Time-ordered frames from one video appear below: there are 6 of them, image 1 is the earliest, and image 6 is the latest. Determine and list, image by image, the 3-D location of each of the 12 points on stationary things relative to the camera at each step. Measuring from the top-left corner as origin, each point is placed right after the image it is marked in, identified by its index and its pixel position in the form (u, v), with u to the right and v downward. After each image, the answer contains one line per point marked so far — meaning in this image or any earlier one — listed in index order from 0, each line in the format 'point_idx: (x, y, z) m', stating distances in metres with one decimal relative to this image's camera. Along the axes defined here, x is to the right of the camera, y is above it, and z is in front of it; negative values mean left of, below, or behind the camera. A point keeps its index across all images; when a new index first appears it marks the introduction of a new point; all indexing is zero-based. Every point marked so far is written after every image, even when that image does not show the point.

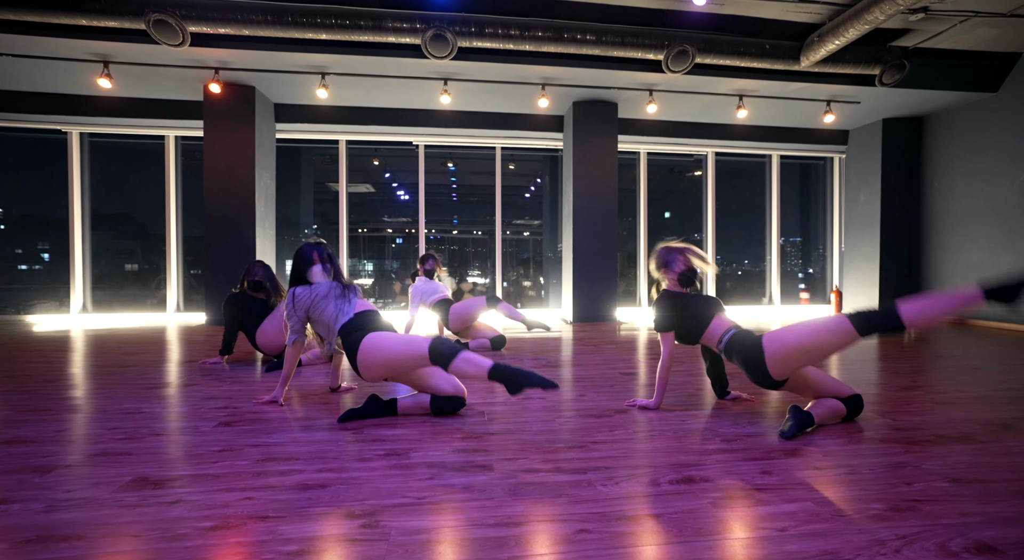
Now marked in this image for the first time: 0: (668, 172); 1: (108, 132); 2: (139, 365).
0: (+2.3, +1.6, +8.0) m
1: (-5.0, +1.8, +6.8) m
2: (-3.0, -0.7, +4.5) m
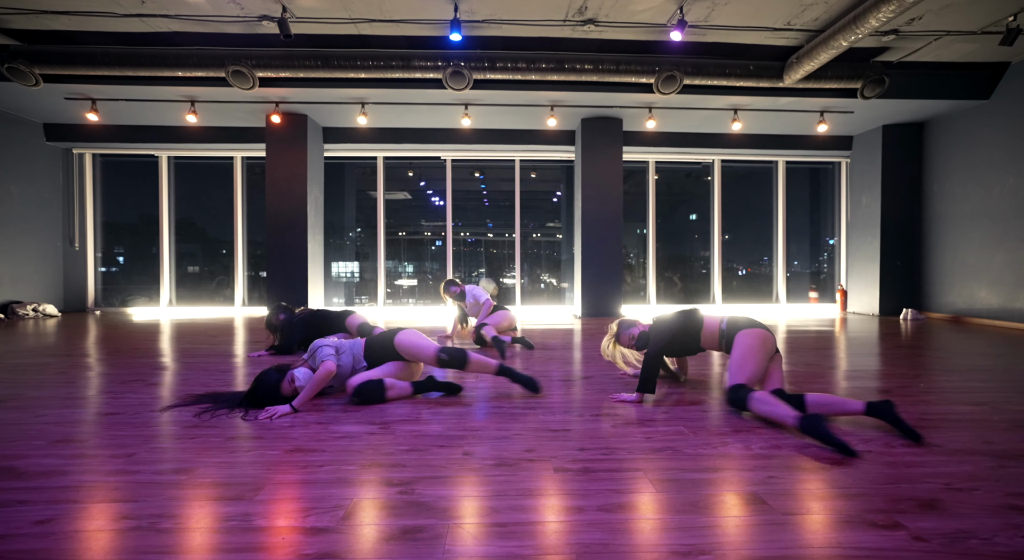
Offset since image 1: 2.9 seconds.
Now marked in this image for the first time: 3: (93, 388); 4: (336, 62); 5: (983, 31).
0: (+2.7, +1.6, +8.6) m
1: (-4.7, +1.8, +8.0) m
2: (-2.9, -0.7, +5.6) m
3: (-2.9, -0.7, +3.8) m
4: (-1.7, +2.1, +5.4) m
5: (+4.5, +2.4, +5.4) m
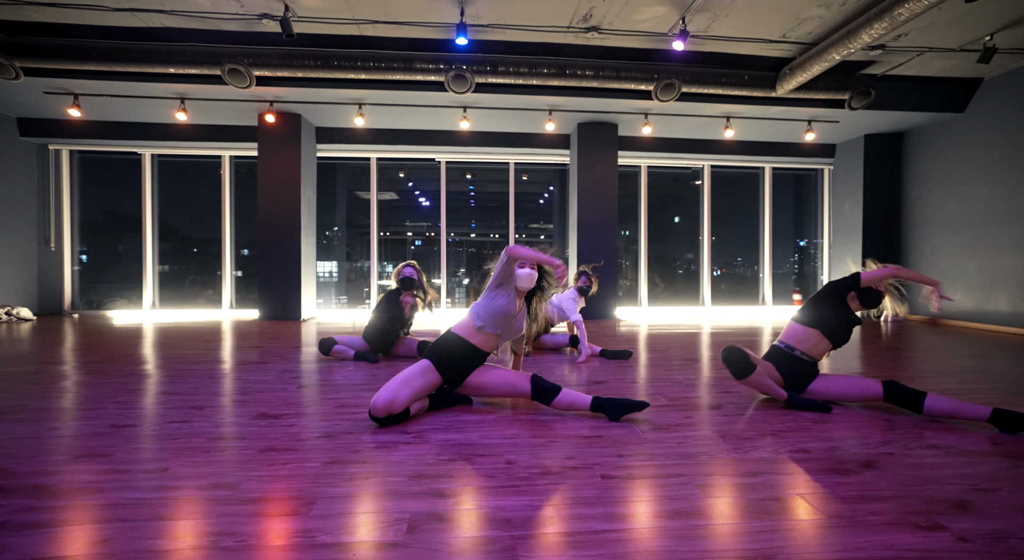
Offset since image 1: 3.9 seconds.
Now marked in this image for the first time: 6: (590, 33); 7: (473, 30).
0: (+2.5, +1.6, +8.8) m
1: (-4.8, +1.8, +7.8) m
2: (-2.9, -0.7, +5.4) m
3: (-2.7, -0.8, +3.7) m
4: (-1.7, +2.1, +5.3) m
5: (+4.6, +2.4, +5.7) m
6: (+0.7, +2.4, +5.3) m
7: (-0.4, +2.4, +5.3) m
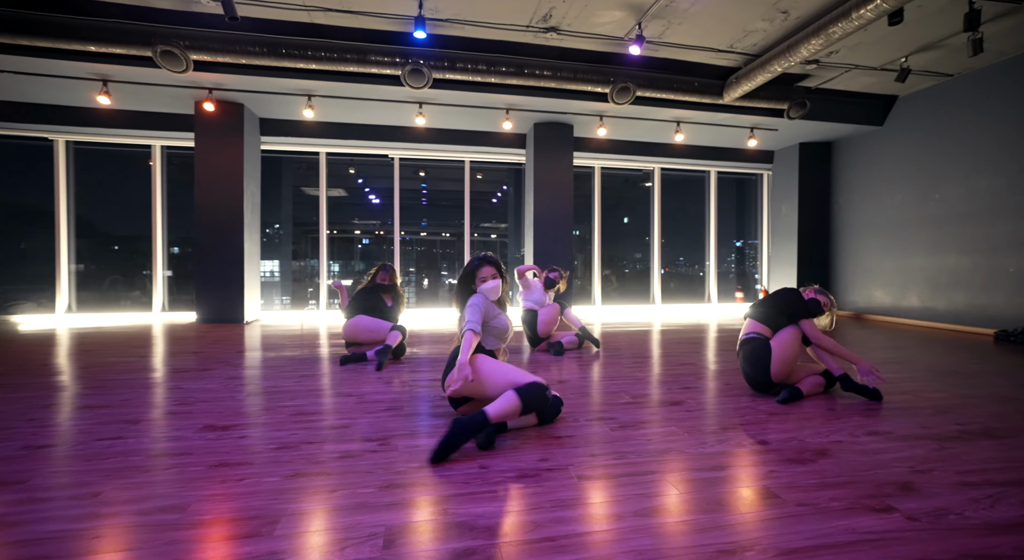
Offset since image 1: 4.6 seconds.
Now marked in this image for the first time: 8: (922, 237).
0: (+1.7, +1.6, +9.0) m
1: (-5.4, +1.8, +7.1) m
2: (-3.3, -0.7, +5.0) m
3: (-2.9, -0.8, +3.3) m
4: (-2.1, +2.1, +5.1) m
5: (+4.1, +2.4, +6.1) m
6: (+0.4, +2.4, +5.4) m
7: (-0.7, +2.4, +5.2) m
8: (+5.0, +0.5, +6.8) m
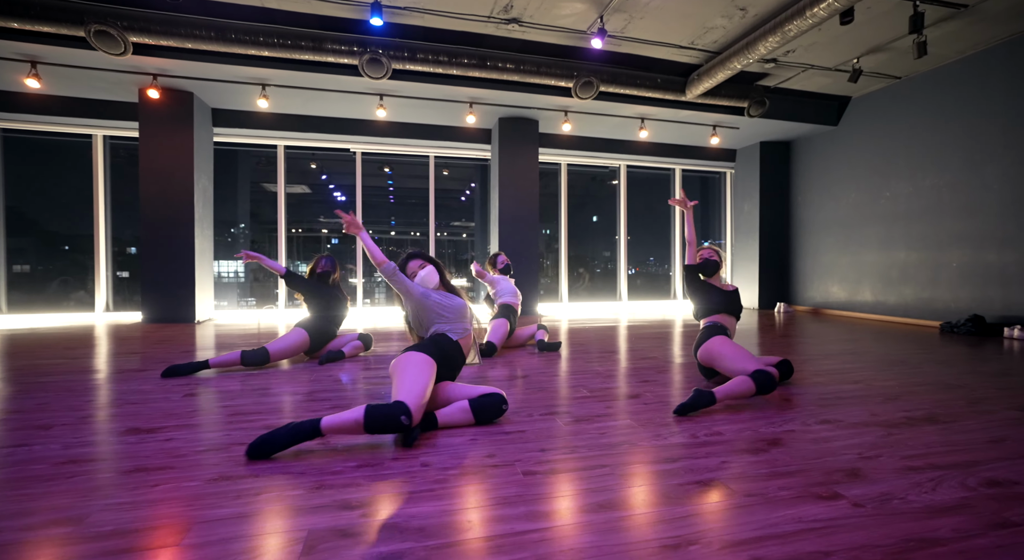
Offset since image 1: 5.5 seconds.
0: (+1.2, +1.6, +9.0) m
1: (-5.9, +1.8, +6.8) m
2: (-3.6, -0.7, +4.7) m
3: (-3.1, -0.7, +3.0) m
4: (-2.4, +2.1, +4.9) m
5: (+3.7, +2.4, +6.3) m
6: (0.0, +2.4, +5.3) m
7: (-1.1, +2.4, +5.0) m
8: (+4.6, +0.6, +7.0) m
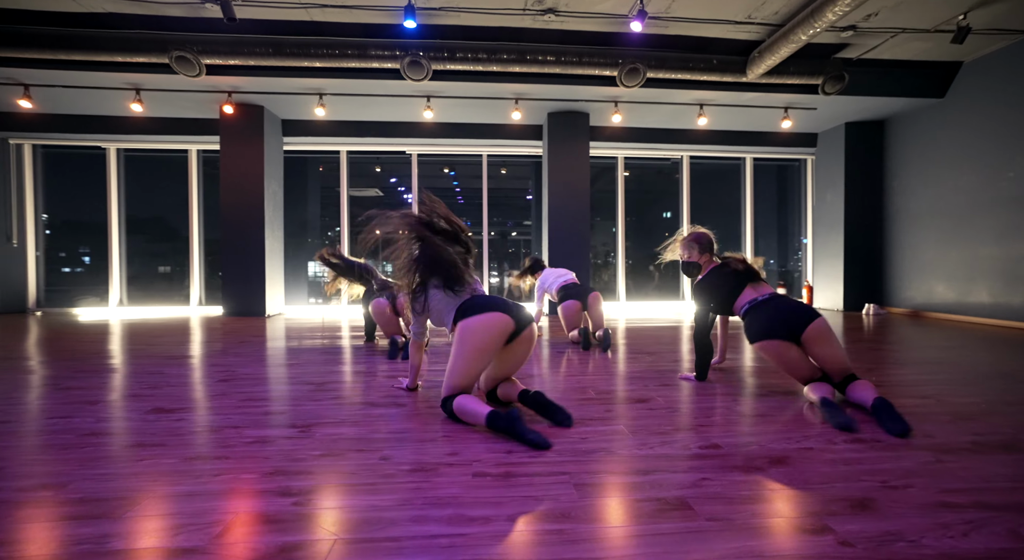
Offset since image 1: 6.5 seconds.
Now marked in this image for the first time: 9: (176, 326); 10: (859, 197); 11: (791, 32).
0: (+2.2, +1.6, +8.5) m
1: (-5.2, +1.9, +7.7) m
2: (-3.3, -0.7, +5.3) m
3: (-3.2, -0.7, +3.5) m
4: (-2.1, +2.1, +5.2) m
5: (+4.1, +2.4, +5.4) m
6: (+0.3, +2.4, +5.1) m
7: (-0.8, +2.4, +5.1) m
8: (+5.1, +0.6, +6.0) m
9: (-4.1, -0.6, +6.8) m
10: (+4.7, +1.1, +7.4) m
11: (+2.5, +2.2, +5.0) m
